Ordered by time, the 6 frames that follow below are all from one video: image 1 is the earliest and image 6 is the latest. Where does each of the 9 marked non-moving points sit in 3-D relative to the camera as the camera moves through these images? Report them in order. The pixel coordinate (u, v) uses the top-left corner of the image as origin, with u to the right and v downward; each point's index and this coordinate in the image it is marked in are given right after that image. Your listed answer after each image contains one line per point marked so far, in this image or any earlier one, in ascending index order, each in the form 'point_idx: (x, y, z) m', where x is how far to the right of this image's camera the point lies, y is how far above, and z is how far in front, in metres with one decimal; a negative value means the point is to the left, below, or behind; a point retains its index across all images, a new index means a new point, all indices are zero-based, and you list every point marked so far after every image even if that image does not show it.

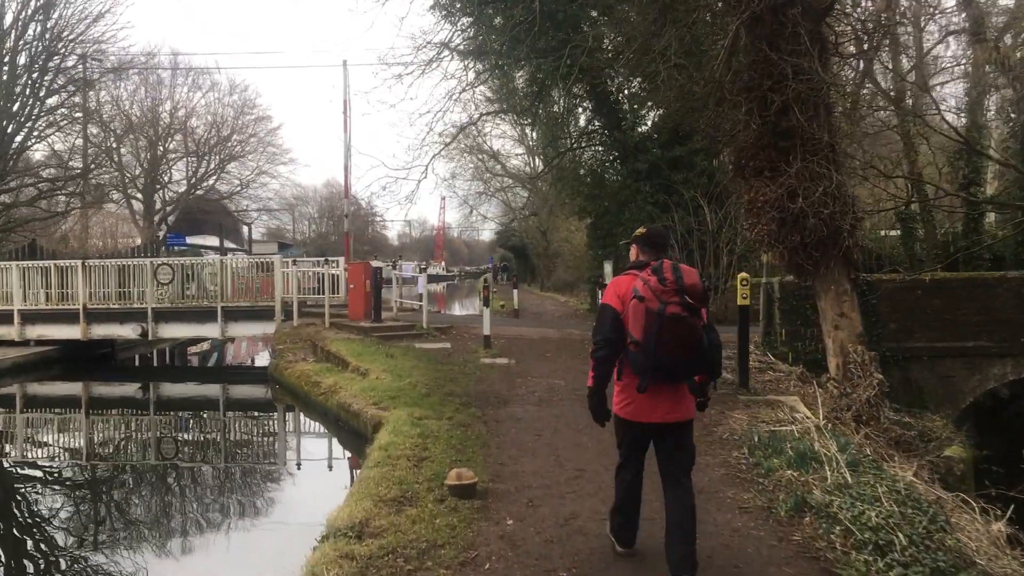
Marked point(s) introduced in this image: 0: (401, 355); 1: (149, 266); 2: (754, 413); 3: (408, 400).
0: (-1.6, -1.0, +11.1) m
1: (-6.9, +0.4, +14.9) m
2: (+2.3, -1.2, +7.5) m
3: (-1.1, -1.2, +8.2) m
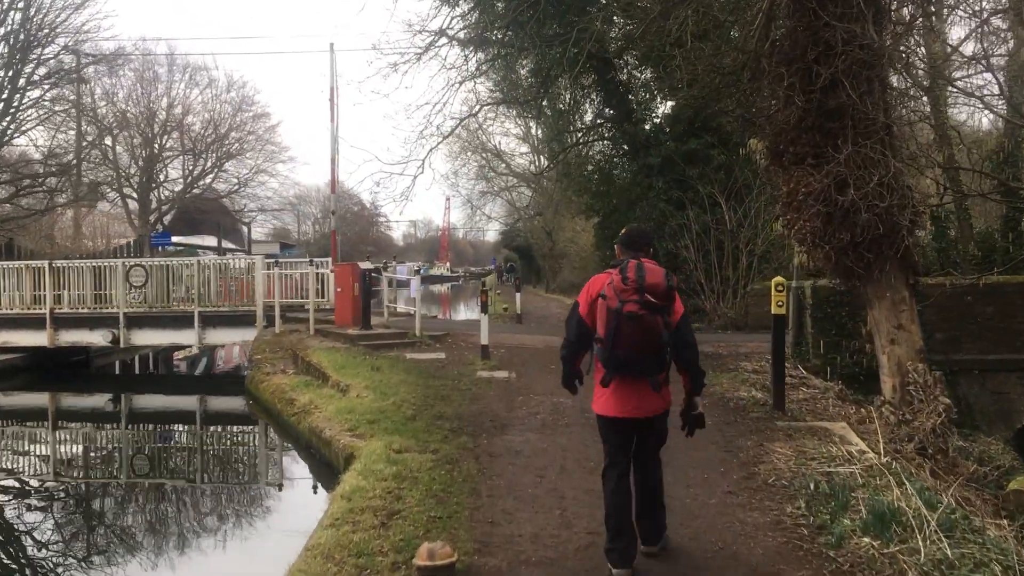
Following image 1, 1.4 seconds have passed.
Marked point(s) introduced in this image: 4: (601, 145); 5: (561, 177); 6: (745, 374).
0: (-1.6, -1.0, +9.9) m
1: (-6.9, +0.4, +13.7) m
2: (+2.3, -1.3, +6.3) m
3: (-1.1, -1.2, +7.0) m
4: (+1.9, +3.1, +17.5) m
5: (+1.2, +2.8, +19.9) m
6: (+2.9, -1.1, +9.7) m
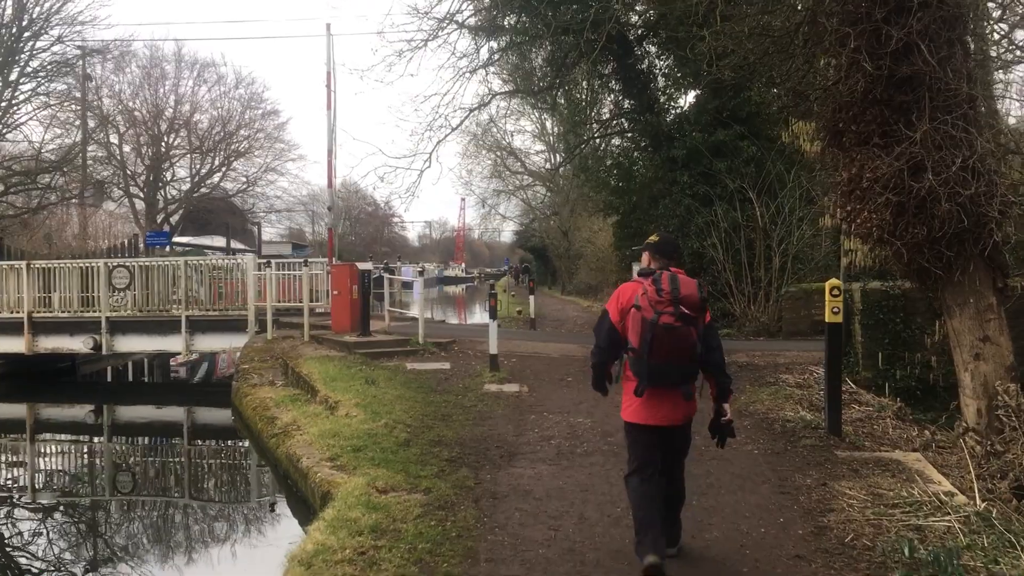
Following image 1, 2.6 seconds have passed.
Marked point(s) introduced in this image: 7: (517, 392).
0: (-1.5, -1.1, +8.9) m
1: (-6.7, +0.3, +12.8) m
2: (+2.3, -1.3, +5.1) m
3: (-1.1, -1.3, +6.0) m
4: (+2.2, +3.1, +16.4) m
5: (+1.5, +2.8, +18.8) m
6: (+3.0, -1.1, +8.5) m
7: (+0.1, -1.2, +8.8) m
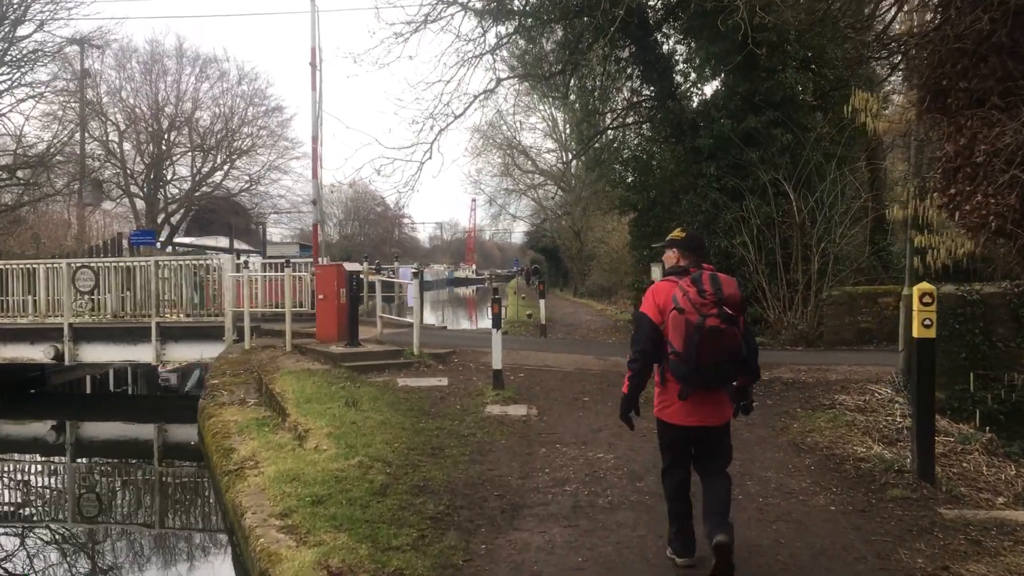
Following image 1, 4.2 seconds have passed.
0: (-1.4, -1.1, +7.5) m
1: (-6.6, +0.3, +11.5) m
2: (+2.3, -1.3, +3.7) m
3: (-1.0, -1.3, +4.6) m
4: (+2.4, +3.0, +15.0) m
5: (+1.7, +2.7, +17.4) m
6: (+3.1, -1.1, +7.1) m
7: (+0.1, -1.2, +7.4) m
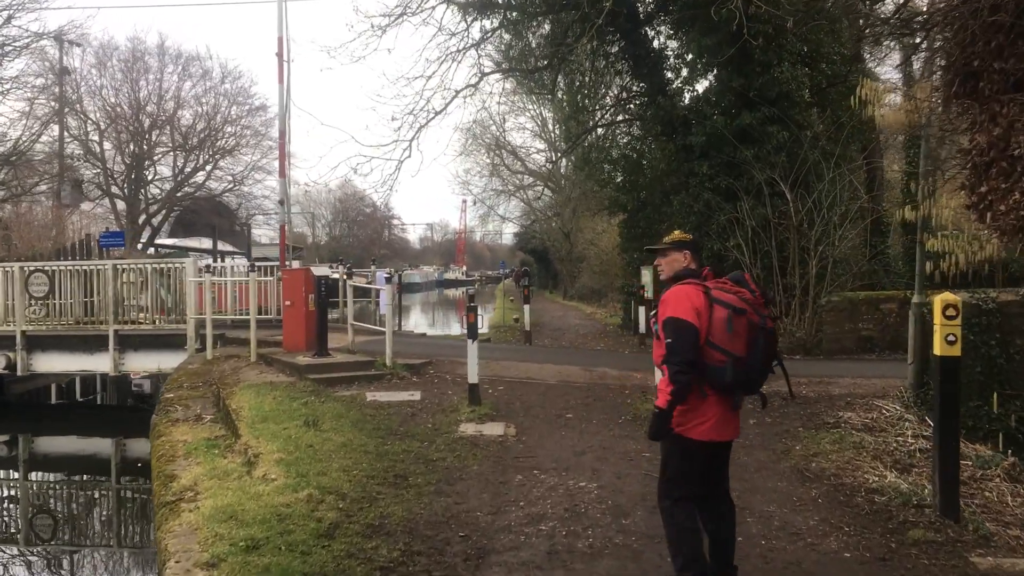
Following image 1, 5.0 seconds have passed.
0: (-1.6, -1.2, +6.9) m
1: (-6.8, +0.2, +10.8) m
2: (+2.2, -1.4, +3.1) m
3: (-1.2, -1.4, +4.0) m
4: (+2.1, +2.9, +14.3) m
5: (+1.4, +2.6, +16.8) m
6: (+2.8, -1.2, +6.5) m
7: (-0.1, -1.3, +6.8) m
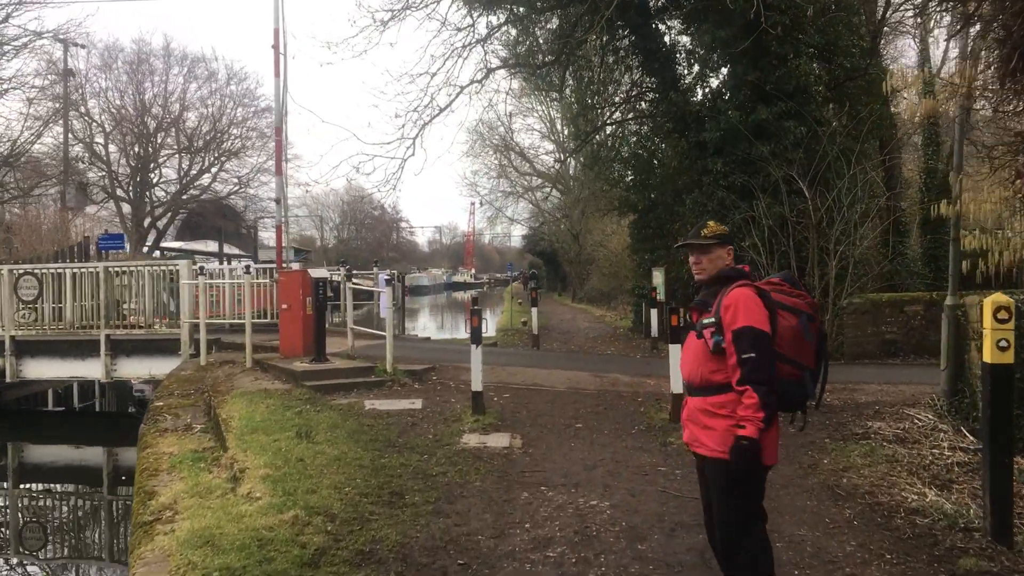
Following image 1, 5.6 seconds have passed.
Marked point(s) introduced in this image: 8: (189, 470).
0: (-1.6, -1.2, +6.5) m
1: (-6.7, +0.2, +10.4) m
2: (+2.2, -1.4, +2.7) m
3: (-1.2, -1.4, +3.5) m
4: (+2.2, +2.9, +13.9) m
5: (+1.6, +2.6, +16.4) m
6: (+2.9, -1.2, +6.1) m
7: (0.0, -1.3, +6.4) m
8: (-2.4, -1.4, +5.9) m
